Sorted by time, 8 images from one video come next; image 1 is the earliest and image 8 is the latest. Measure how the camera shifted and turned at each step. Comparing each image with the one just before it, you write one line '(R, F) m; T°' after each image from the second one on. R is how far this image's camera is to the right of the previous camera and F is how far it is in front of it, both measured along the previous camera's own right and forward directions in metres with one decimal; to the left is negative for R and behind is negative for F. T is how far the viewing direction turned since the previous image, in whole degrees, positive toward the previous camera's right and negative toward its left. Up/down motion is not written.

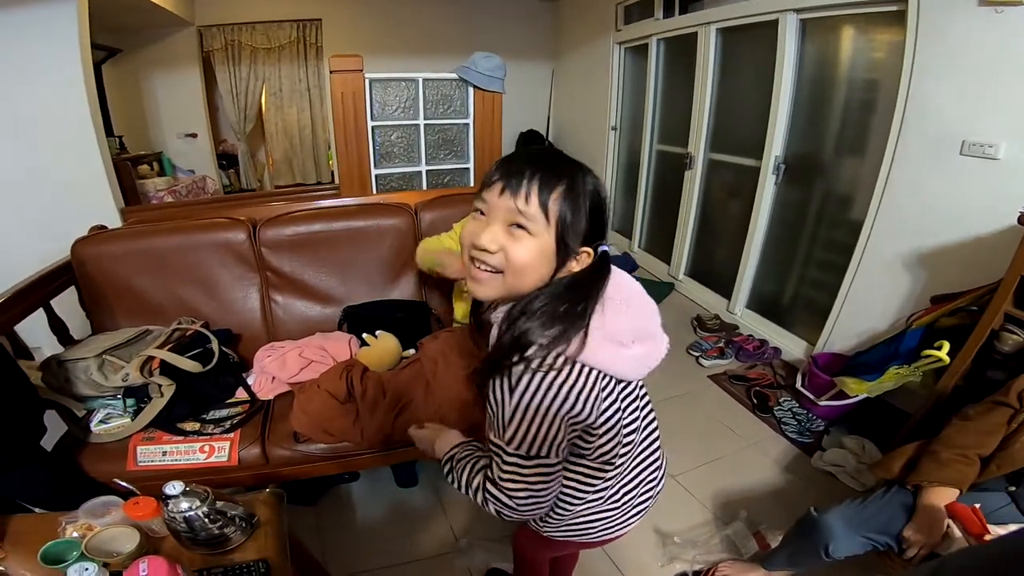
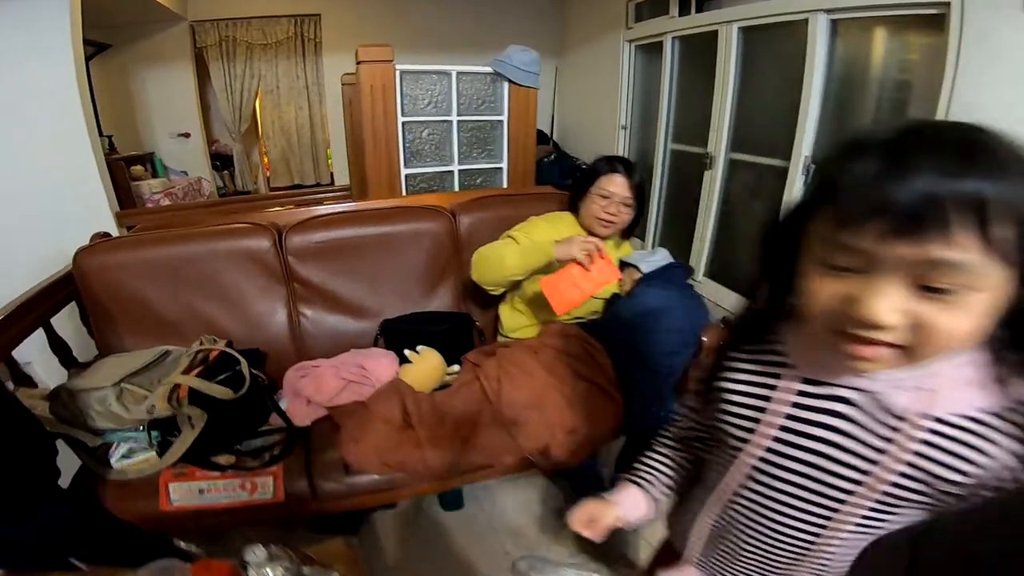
(-0.2, +0.1) m; +2°
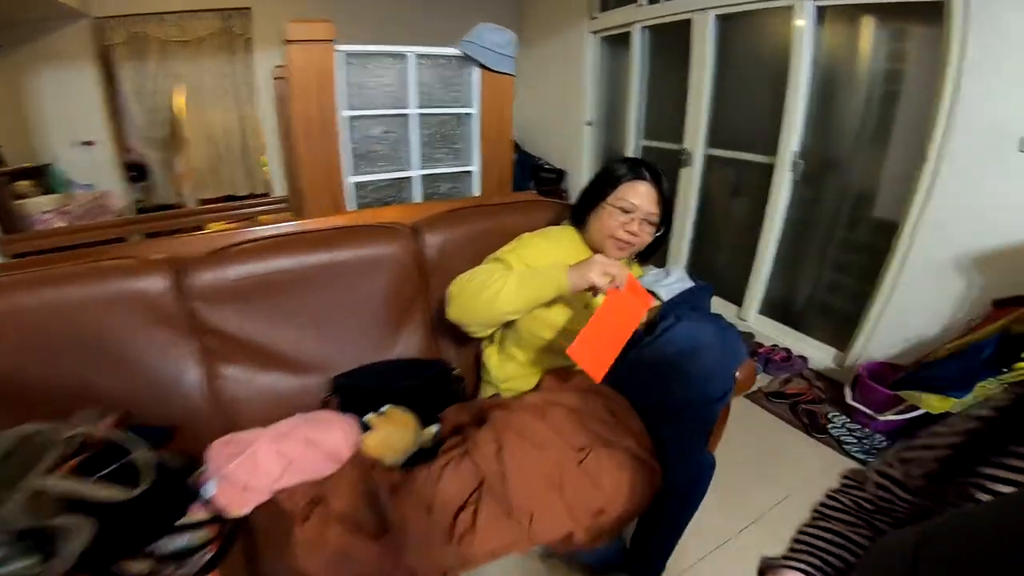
(-0.1, +0.3) m; +5°
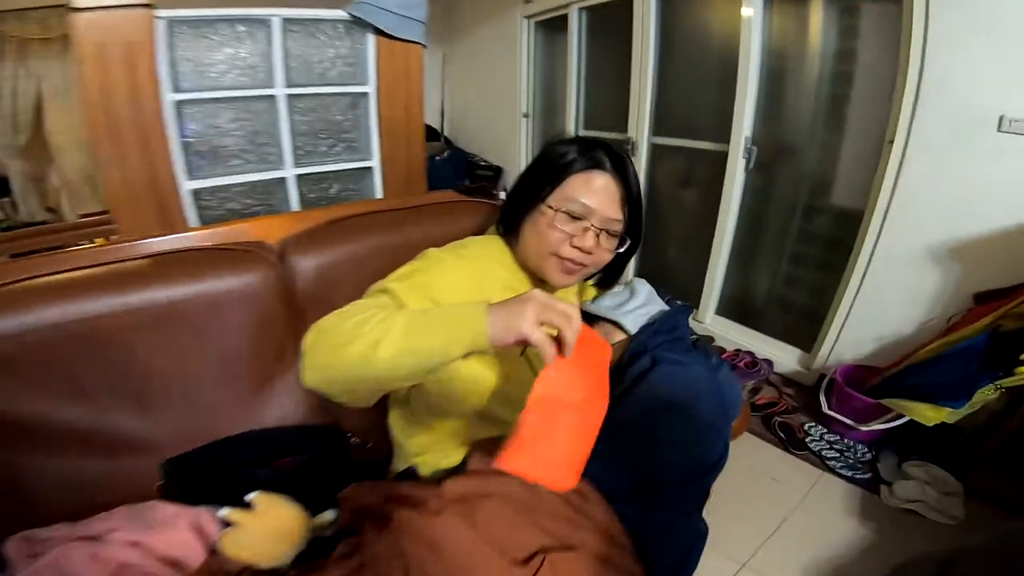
(+0.1, +0.3) m; +6°
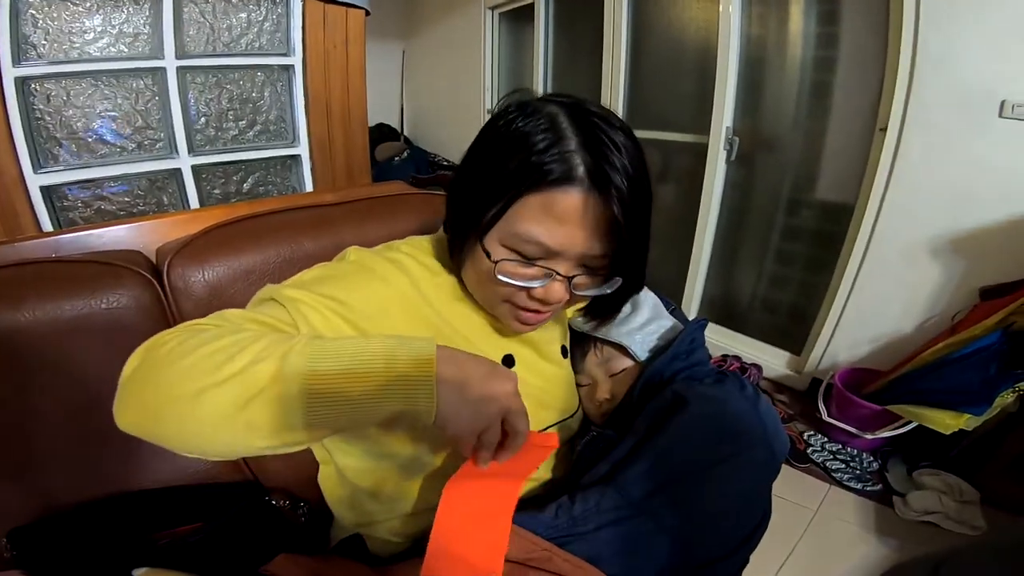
(0.0, +0.2) m; +3°
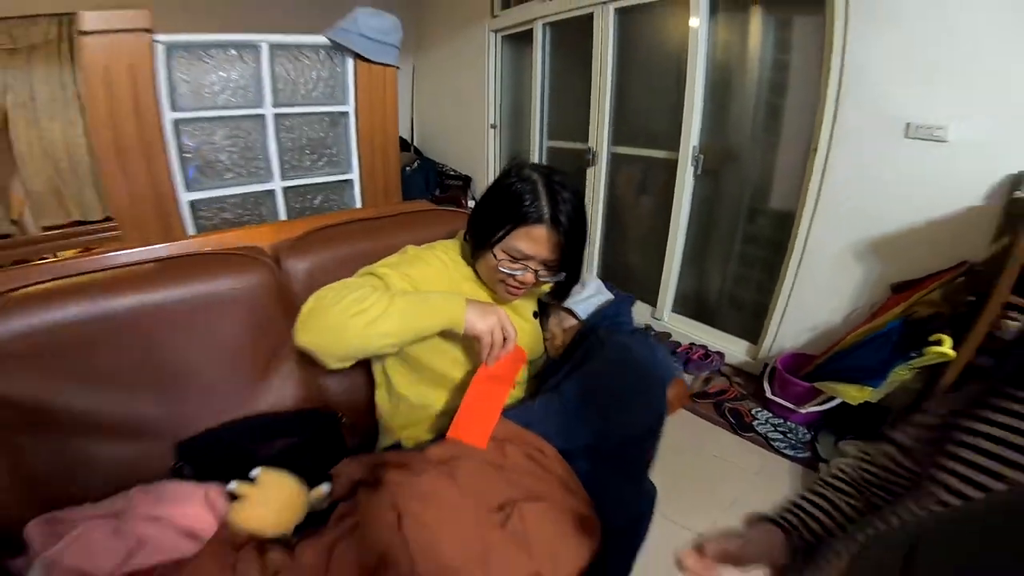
(0.0, -0.3) m; 0°
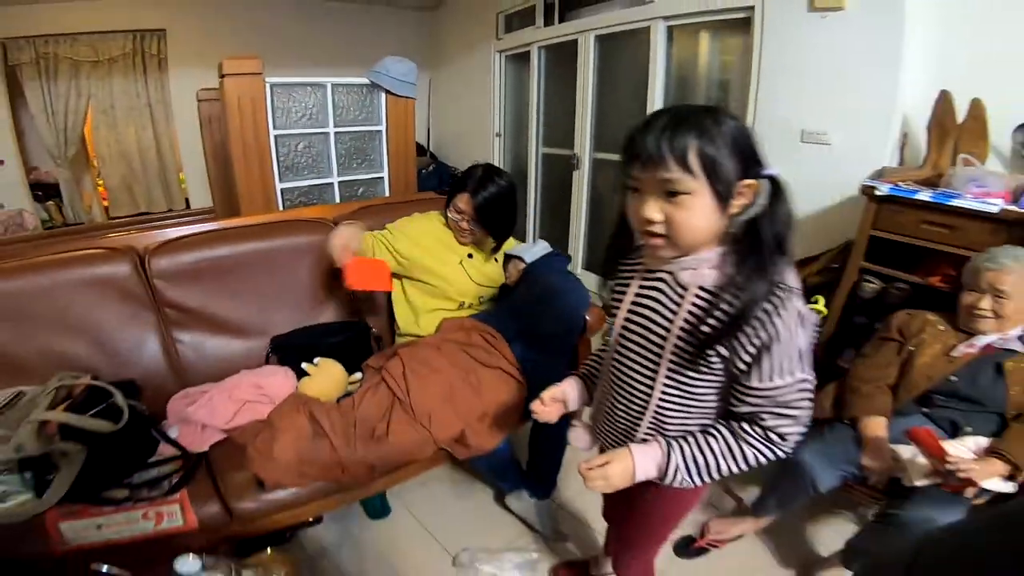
(+0.1, -0.5) m; -1°
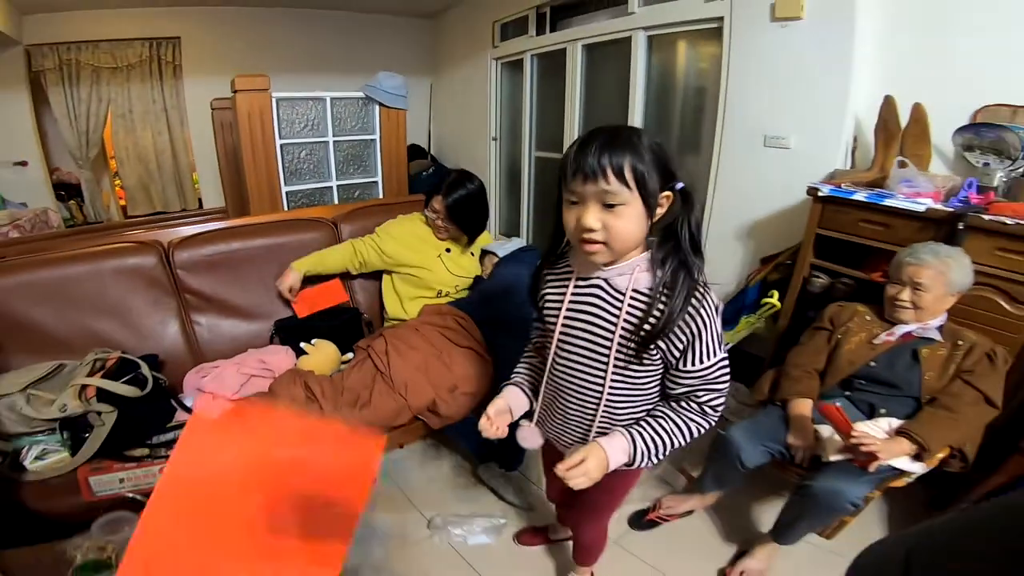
(+0.1, -0.2) m; -1°
